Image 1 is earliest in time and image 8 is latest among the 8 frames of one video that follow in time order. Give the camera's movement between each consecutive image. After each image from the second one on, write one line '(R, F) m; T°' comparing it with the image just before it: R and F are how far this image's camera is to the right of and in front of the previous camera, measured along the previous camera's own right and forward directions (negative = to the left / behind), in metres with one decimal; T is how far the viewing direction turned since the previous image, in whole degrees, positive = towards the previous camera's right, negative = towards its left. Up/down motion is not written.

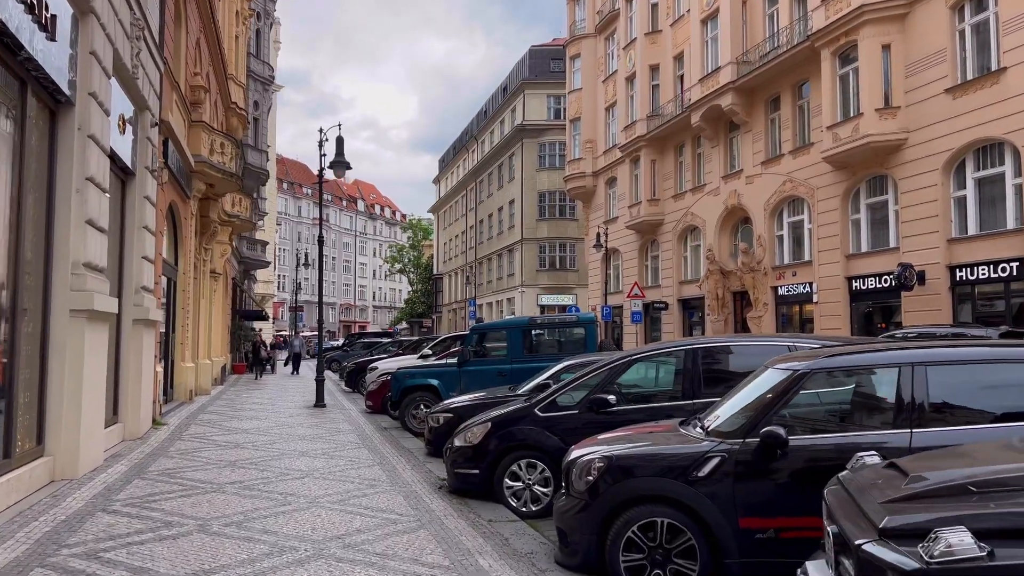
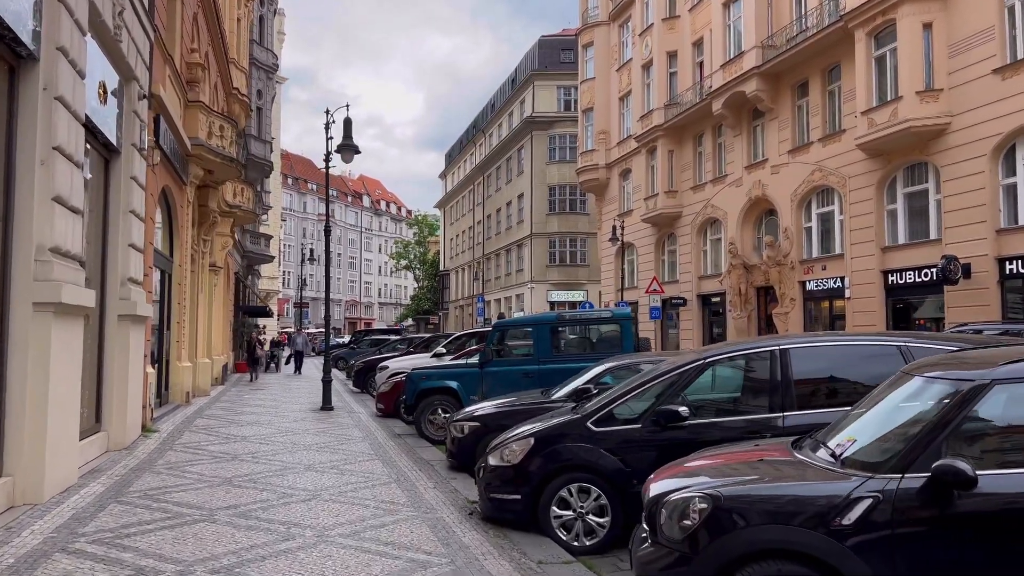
(-0.4, +1.4) m; 0°
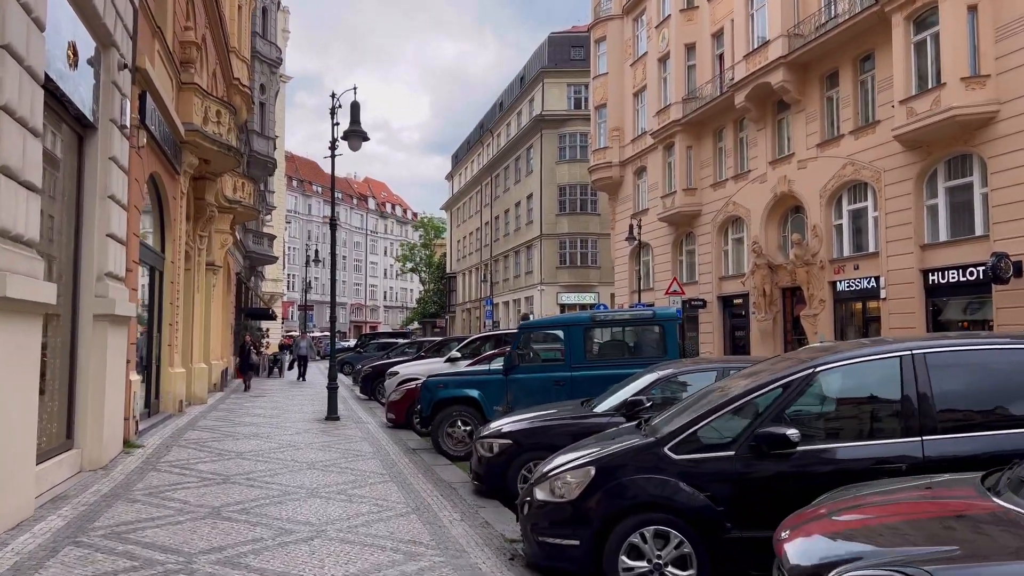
(-0.4, +1.4) m; 0°
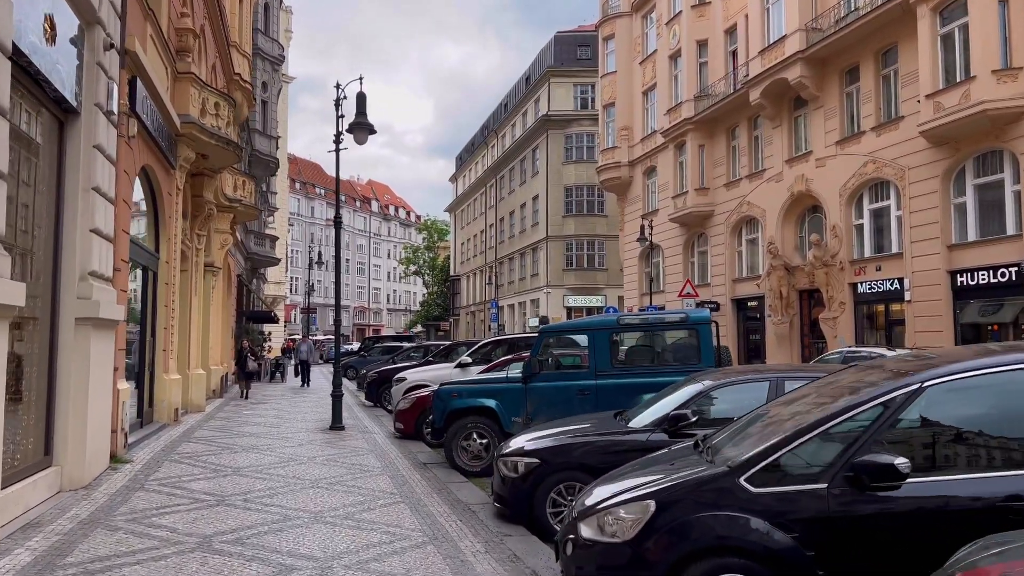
(-0.2, +0.9) m; 0°
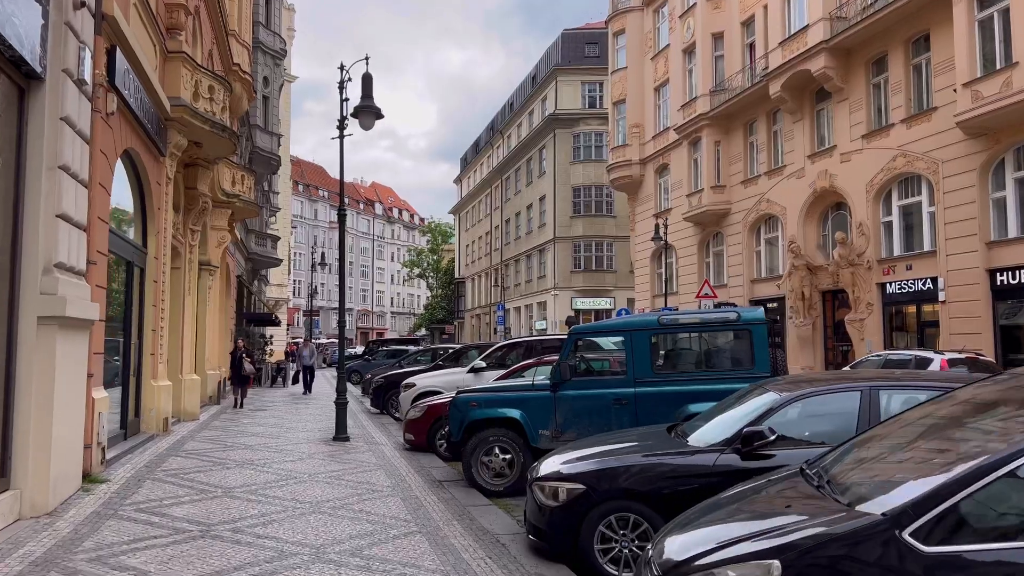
(-0.3, +1.2) m; 0°
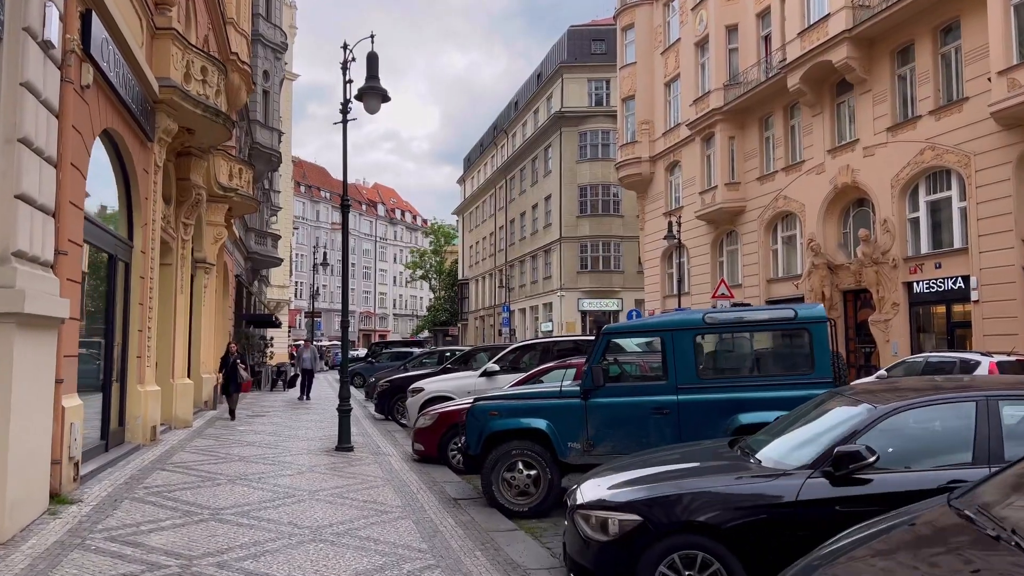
(-0.3, +1.1) m; 0°
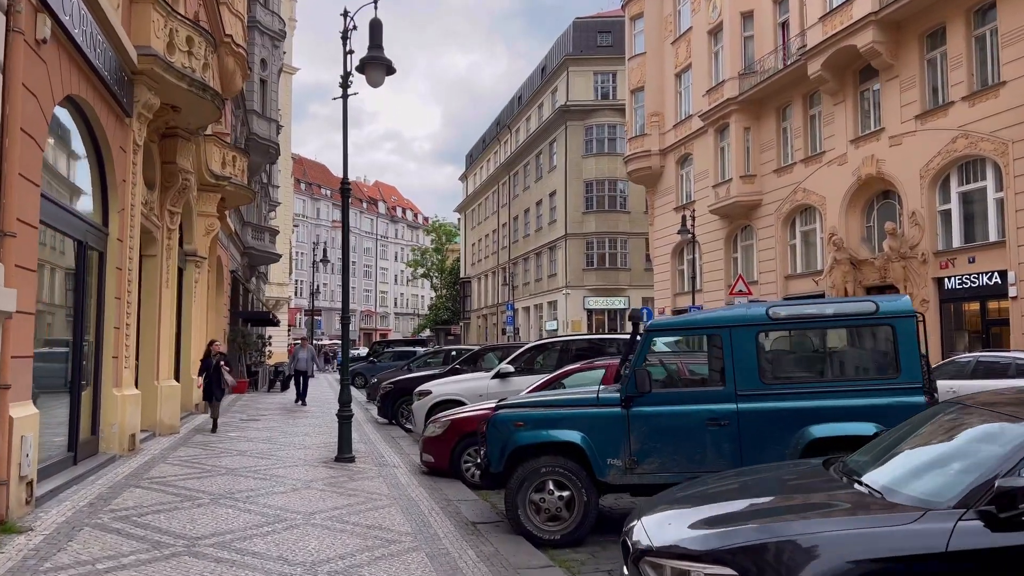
(-0.3, +1.2) m; 0°
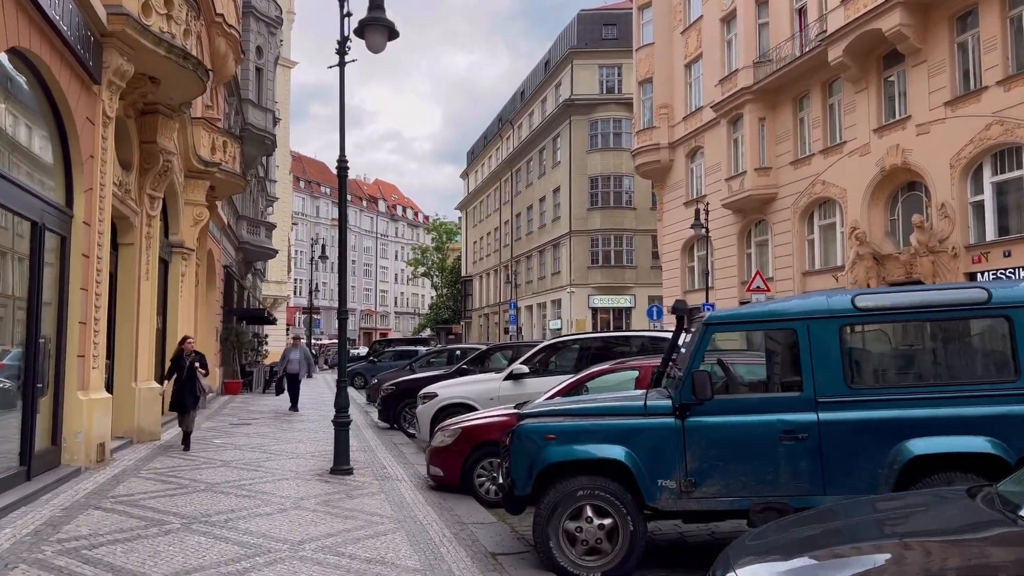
(-0.2, +1.2) m; 0°
